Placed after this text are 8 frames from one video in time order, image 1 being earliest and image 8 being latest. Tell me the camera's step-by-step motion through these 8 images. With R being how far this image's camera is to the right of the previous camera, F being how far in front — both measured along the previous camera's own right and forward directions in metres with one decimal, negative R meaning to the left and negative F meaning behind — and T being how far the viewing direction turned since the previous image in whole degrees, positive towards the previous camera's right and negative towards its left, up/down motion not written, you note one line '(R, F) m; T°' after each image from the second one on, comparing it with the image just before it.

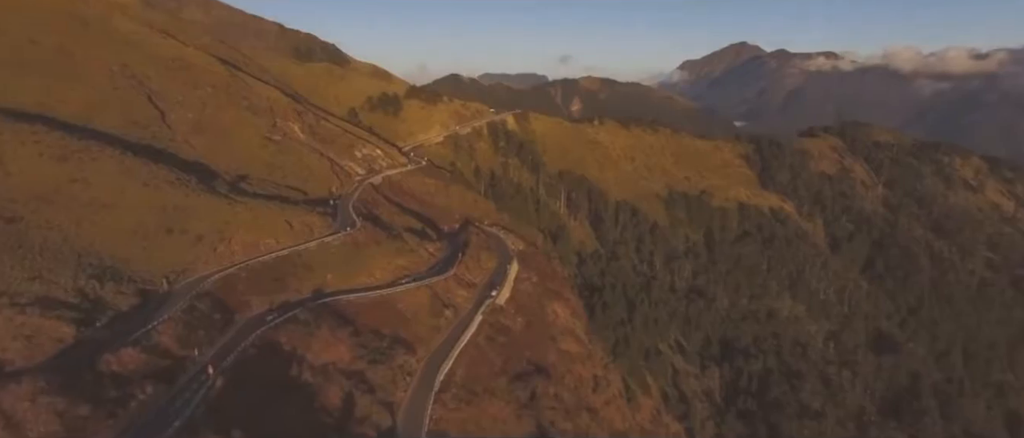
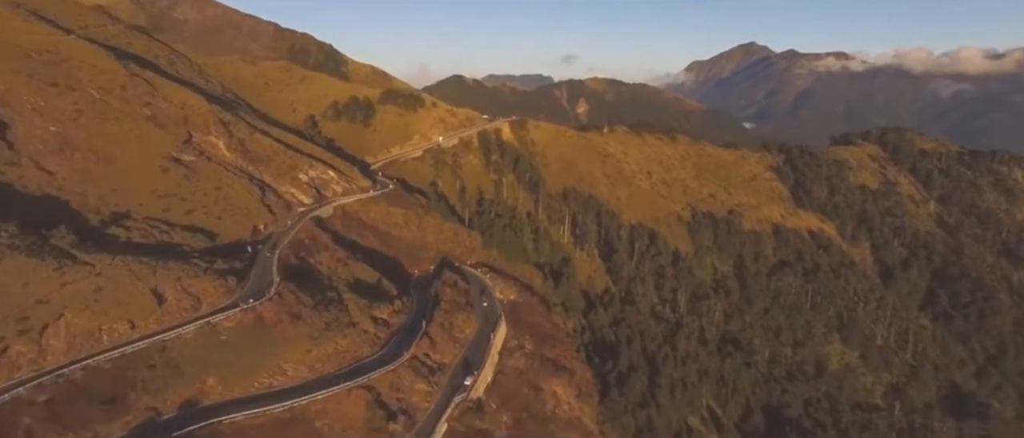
(+1.8, +18.8) m; 0°
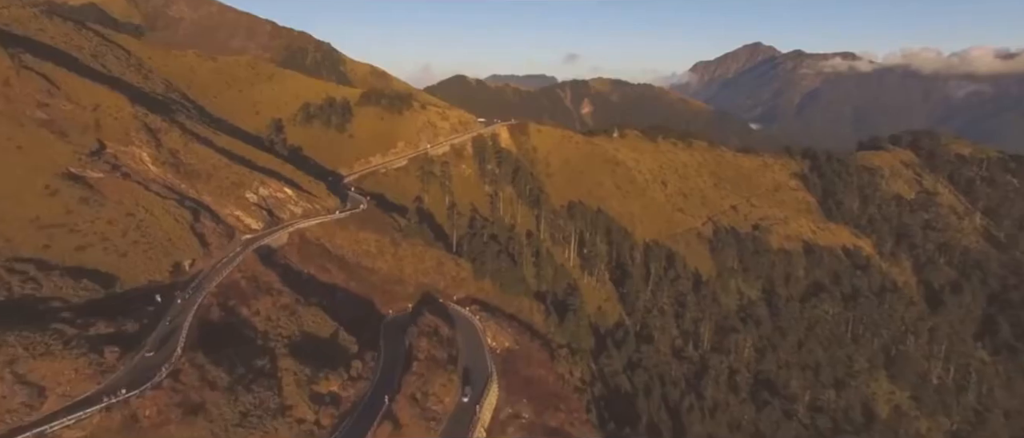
(+0.7, +12.1) m; 0°
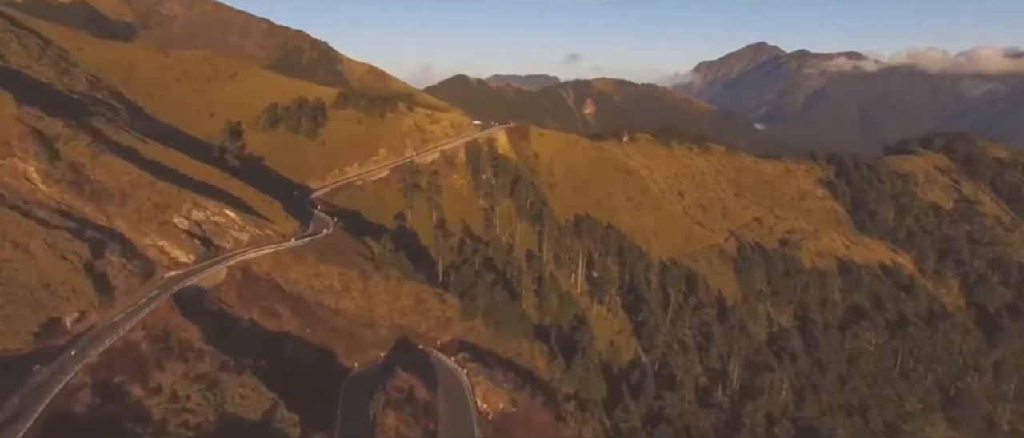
(+0.5, +10.9) m; 0°
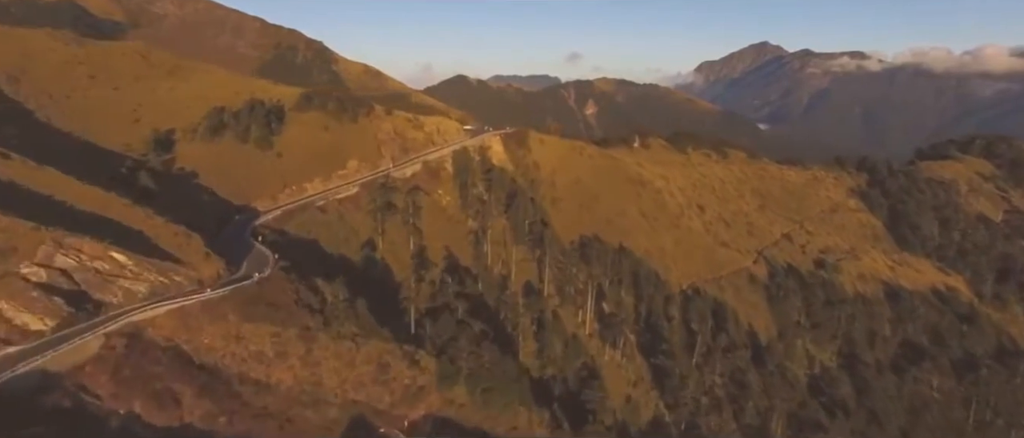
(+0.6, +11.8) m; 0°
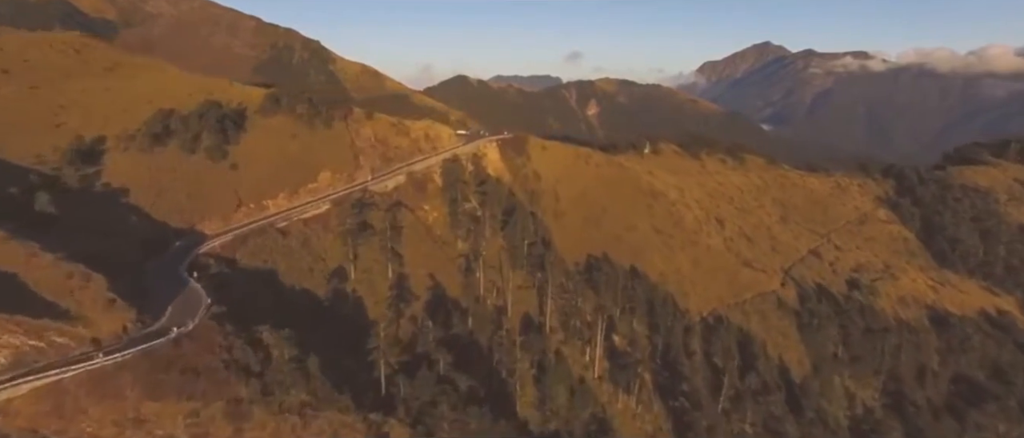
(+0.4, +8.4) m; 0°
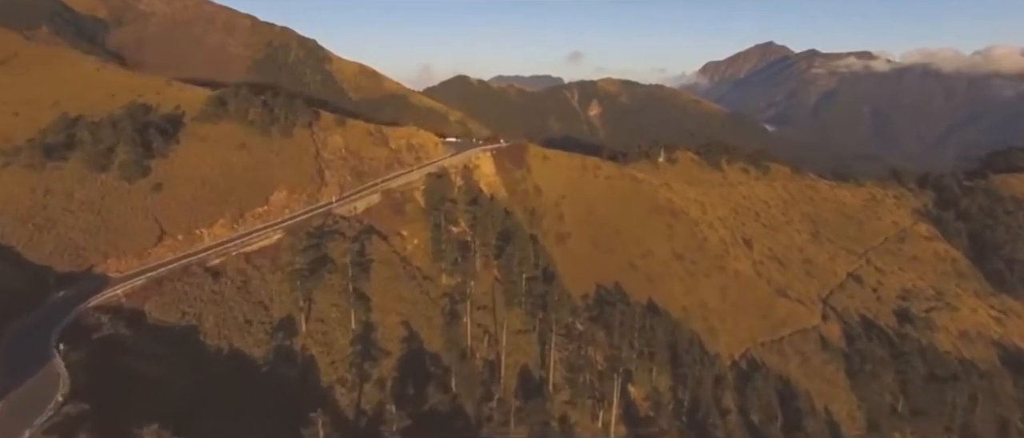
(+0.4, +9.7) m; 0°
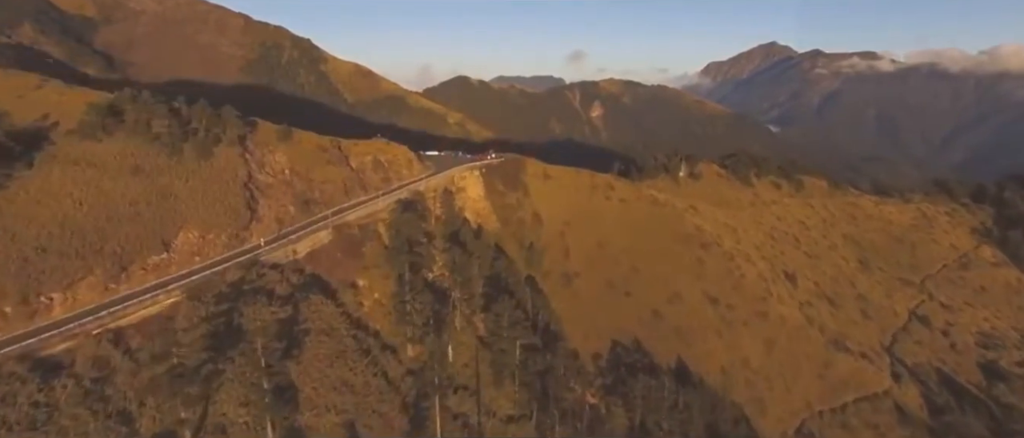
(+0.6, +11.5) m; 0°
